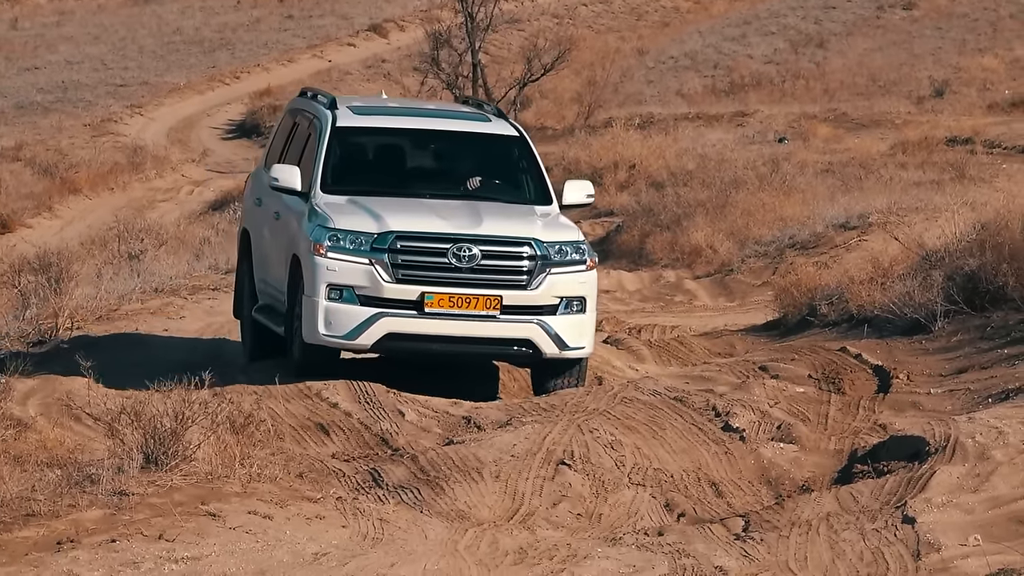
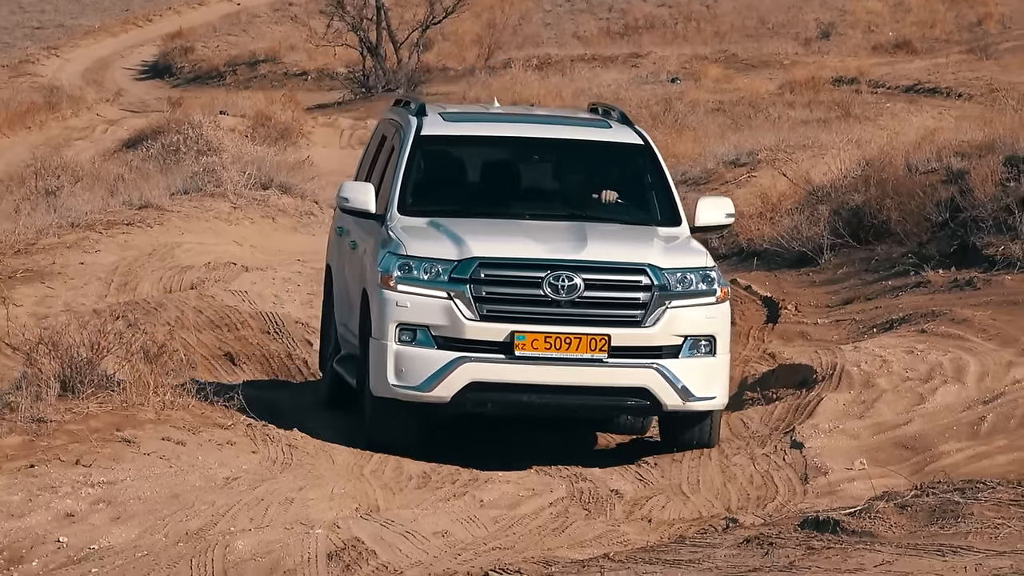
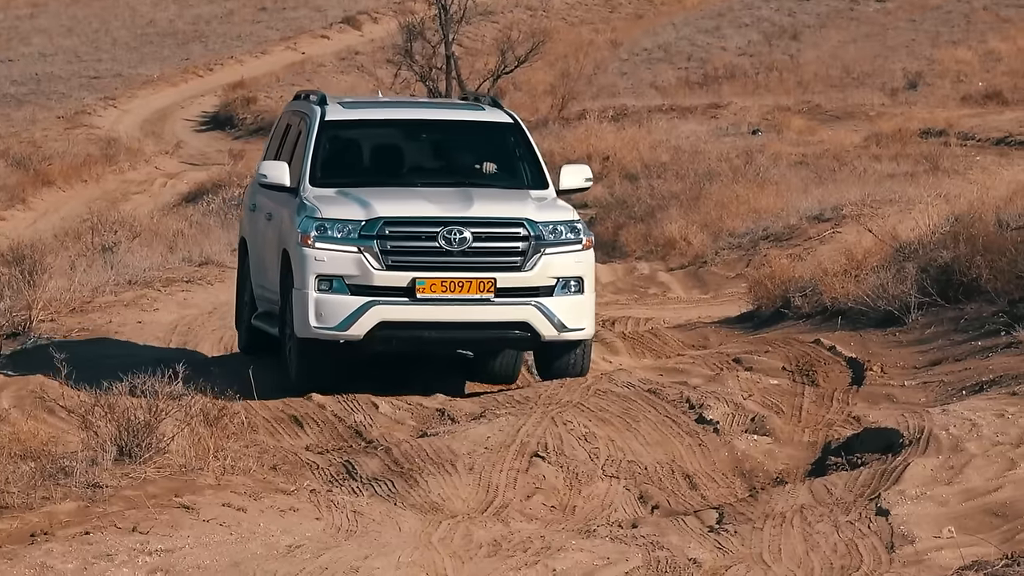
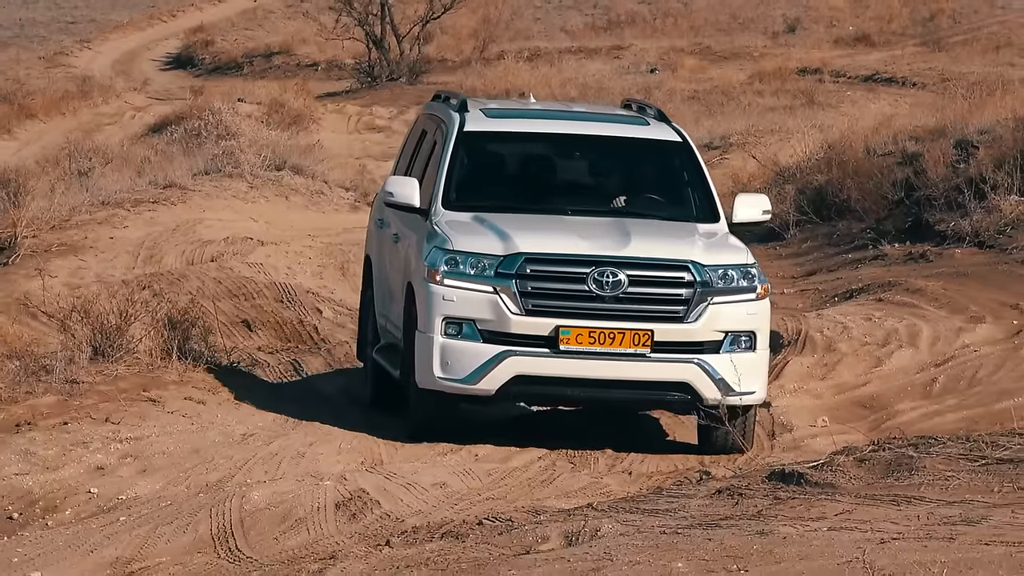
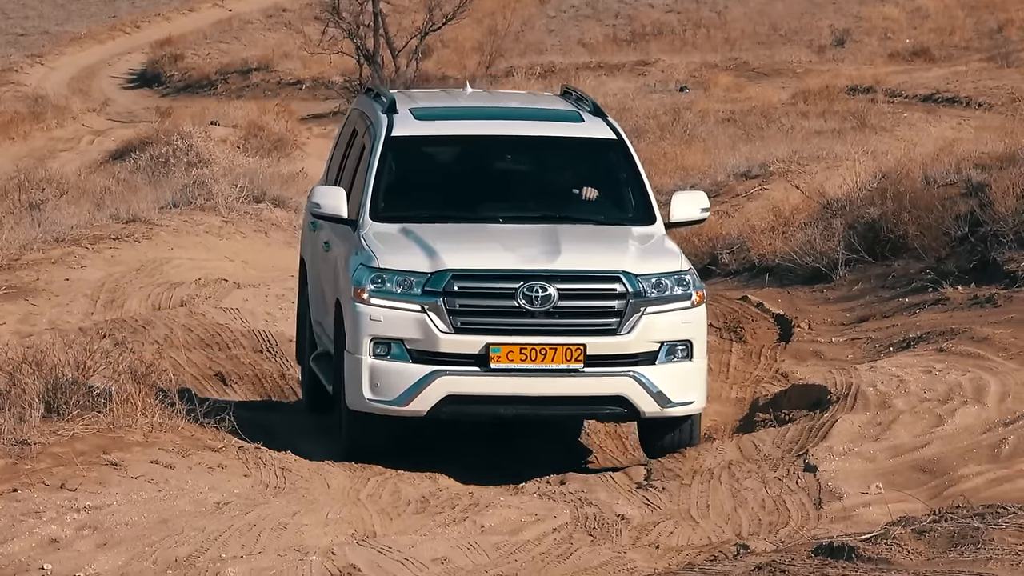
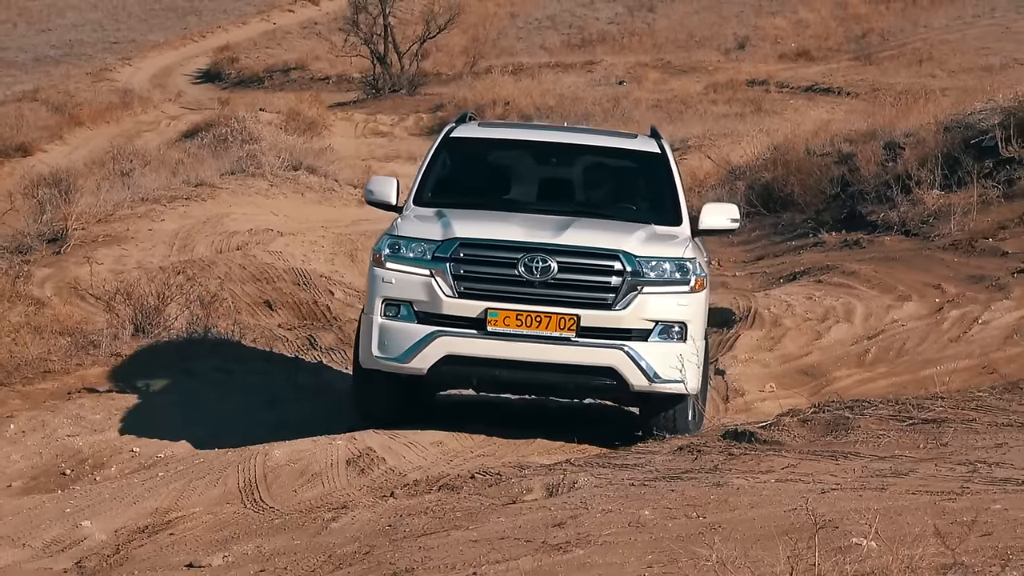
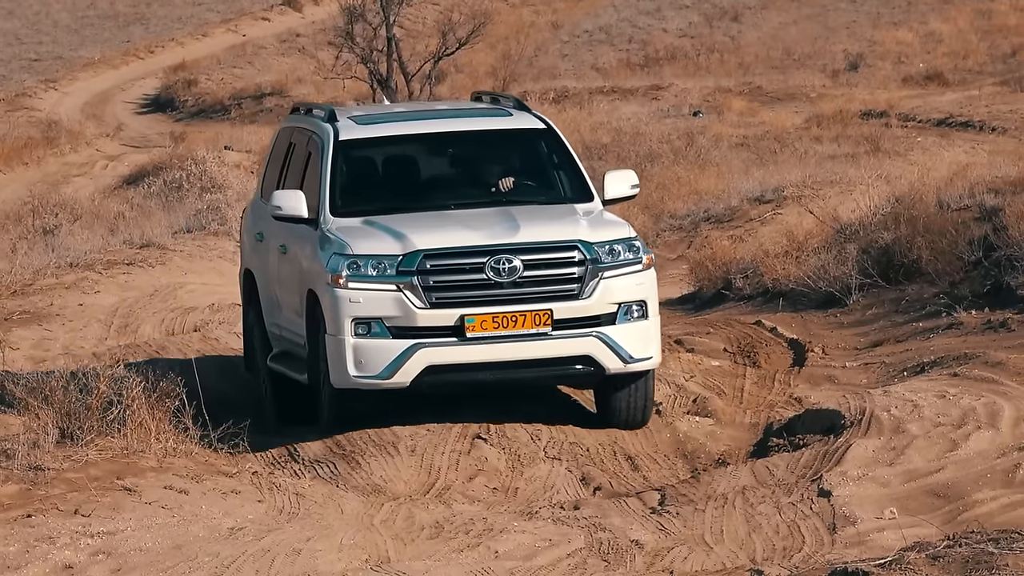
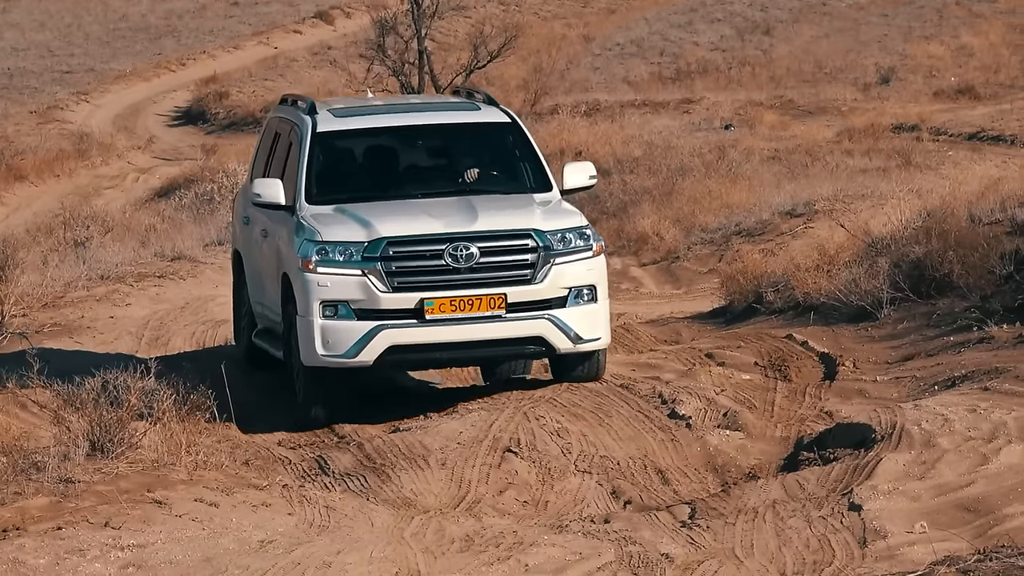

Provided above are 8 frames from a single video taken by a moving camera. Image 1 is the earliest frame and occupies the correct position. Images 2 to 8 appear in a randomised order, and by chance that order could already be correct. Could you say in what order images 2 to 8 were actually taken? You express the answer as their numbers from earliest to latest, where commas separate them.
3, 8, 7, 5, 2, 4, 6
